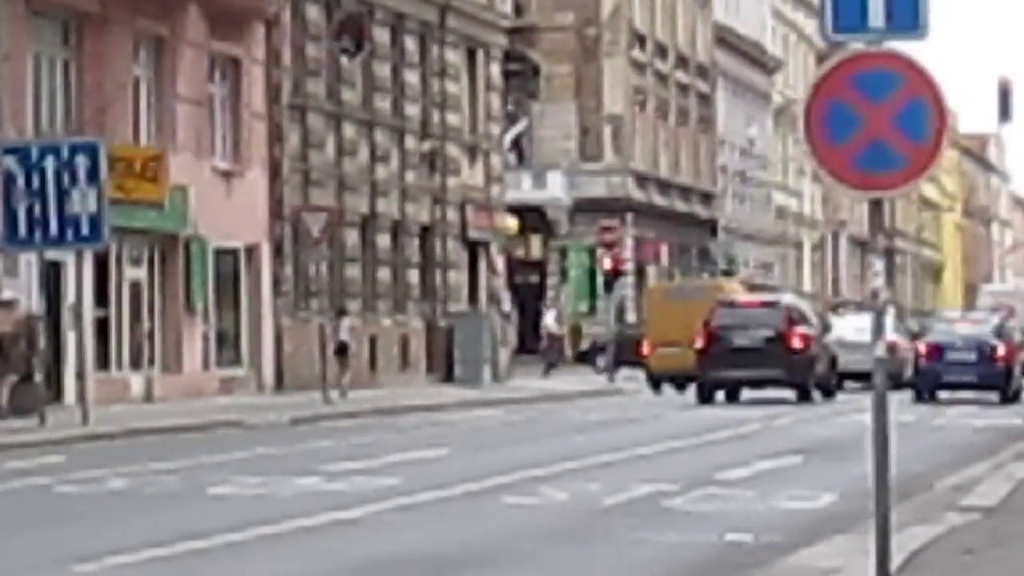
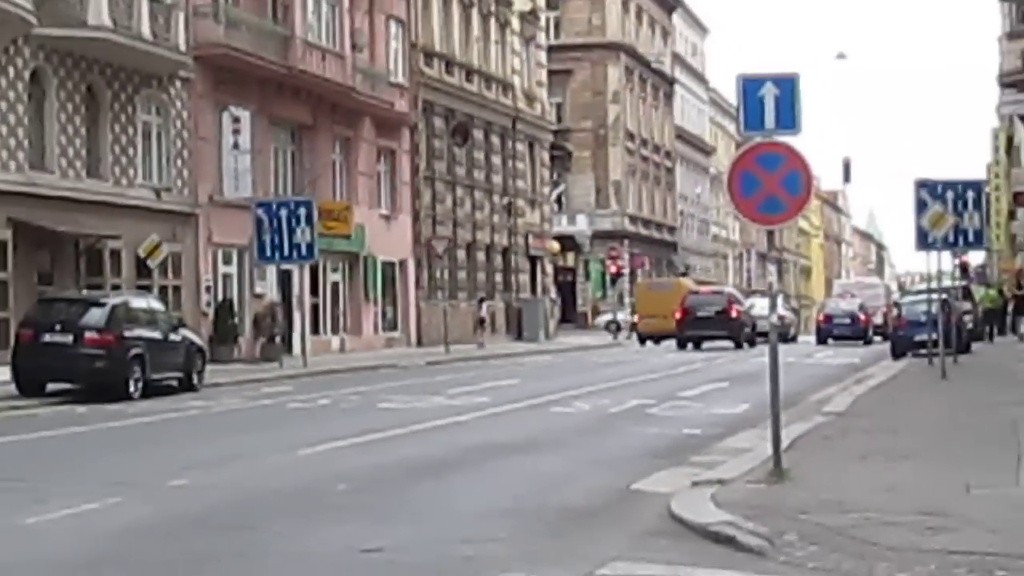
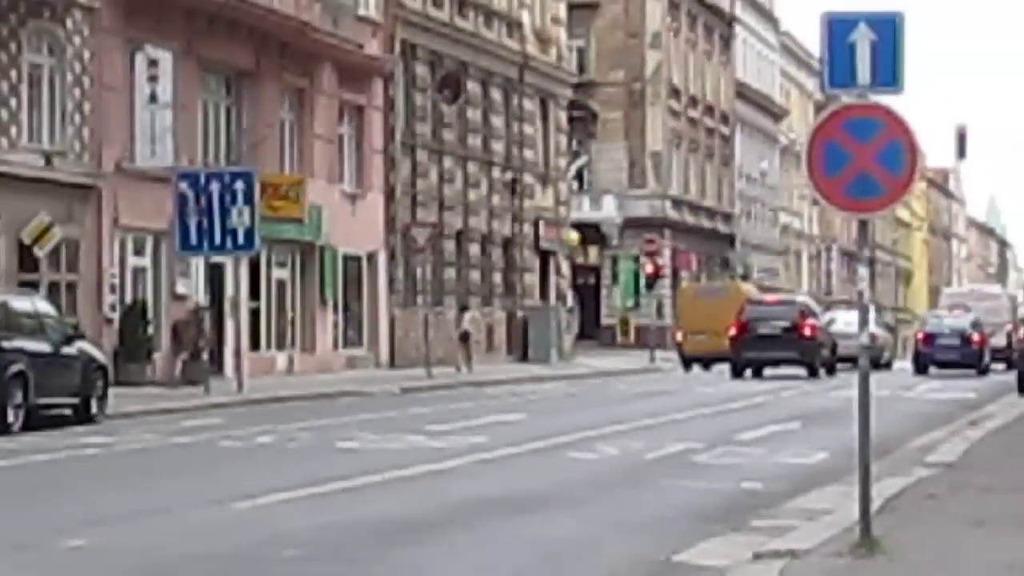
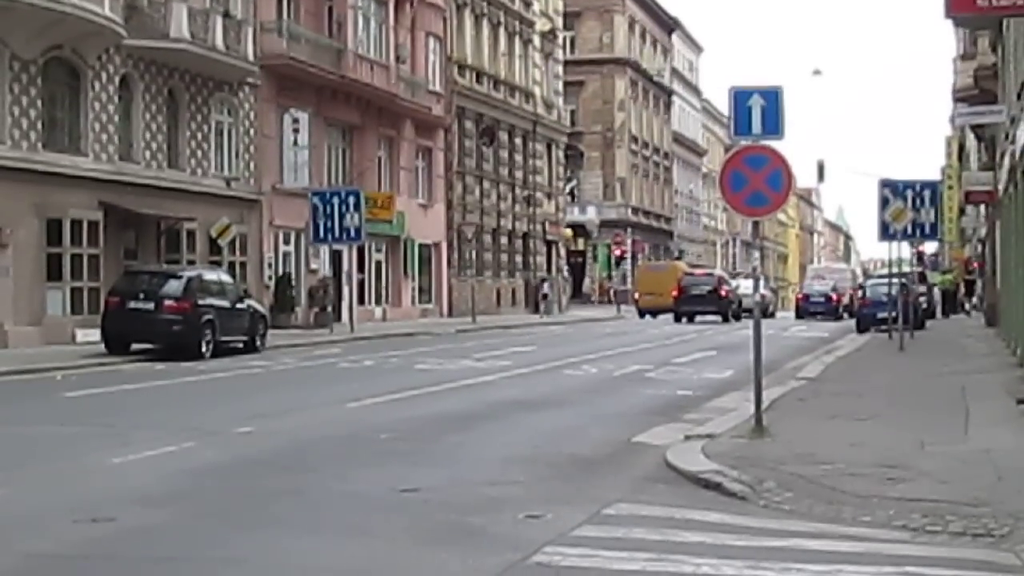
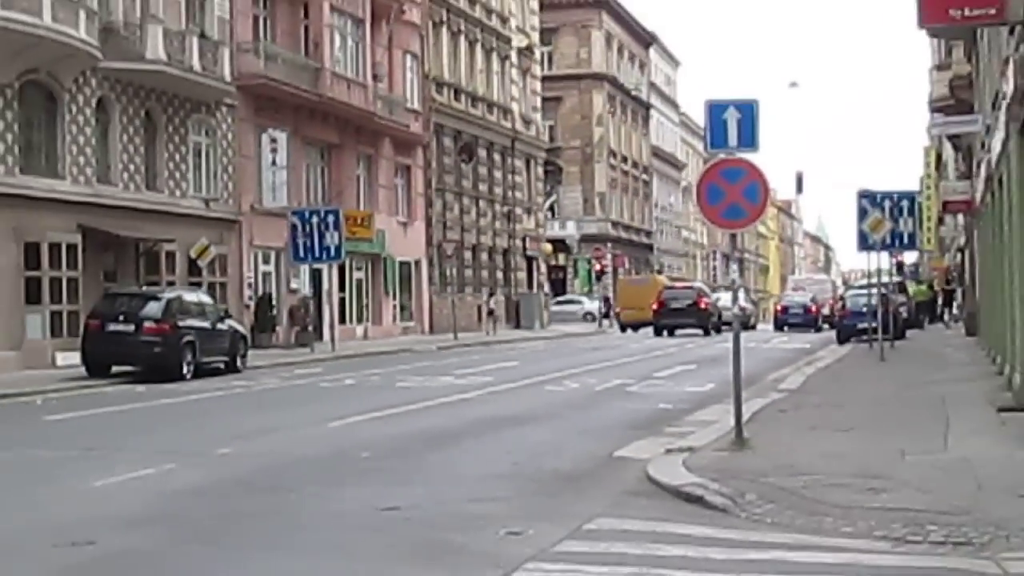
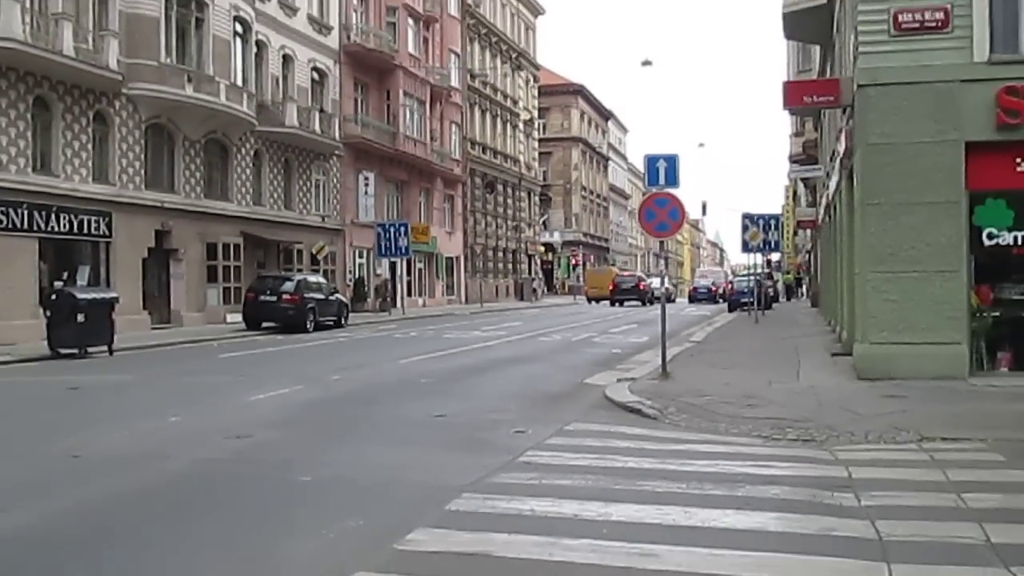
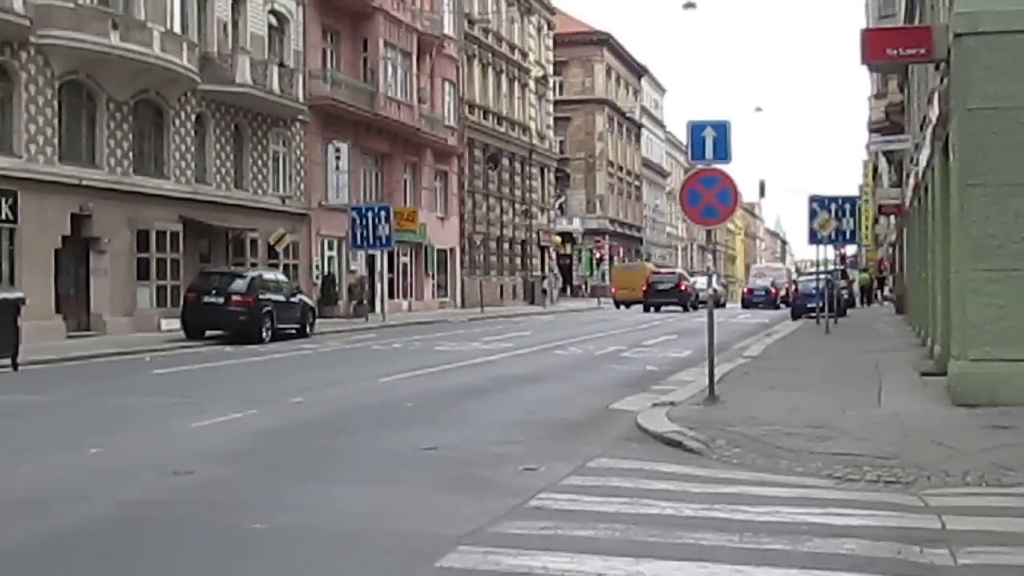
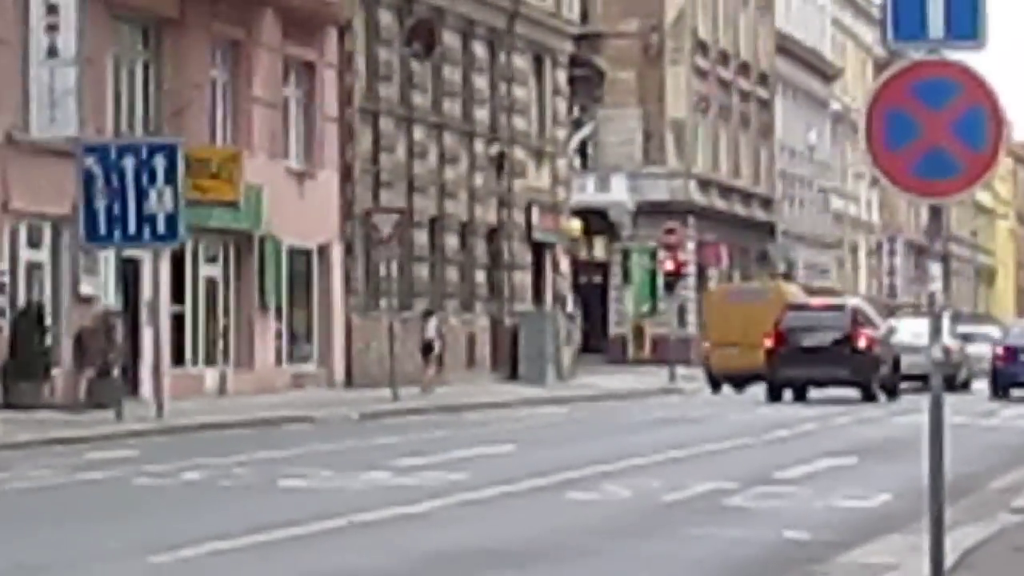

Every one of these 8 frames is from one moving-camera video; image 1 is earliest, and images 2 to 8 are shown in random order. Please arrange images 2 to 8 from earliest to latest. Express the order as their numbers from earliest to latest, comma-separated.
8, 3, 2, 5, 4, 7, 6
